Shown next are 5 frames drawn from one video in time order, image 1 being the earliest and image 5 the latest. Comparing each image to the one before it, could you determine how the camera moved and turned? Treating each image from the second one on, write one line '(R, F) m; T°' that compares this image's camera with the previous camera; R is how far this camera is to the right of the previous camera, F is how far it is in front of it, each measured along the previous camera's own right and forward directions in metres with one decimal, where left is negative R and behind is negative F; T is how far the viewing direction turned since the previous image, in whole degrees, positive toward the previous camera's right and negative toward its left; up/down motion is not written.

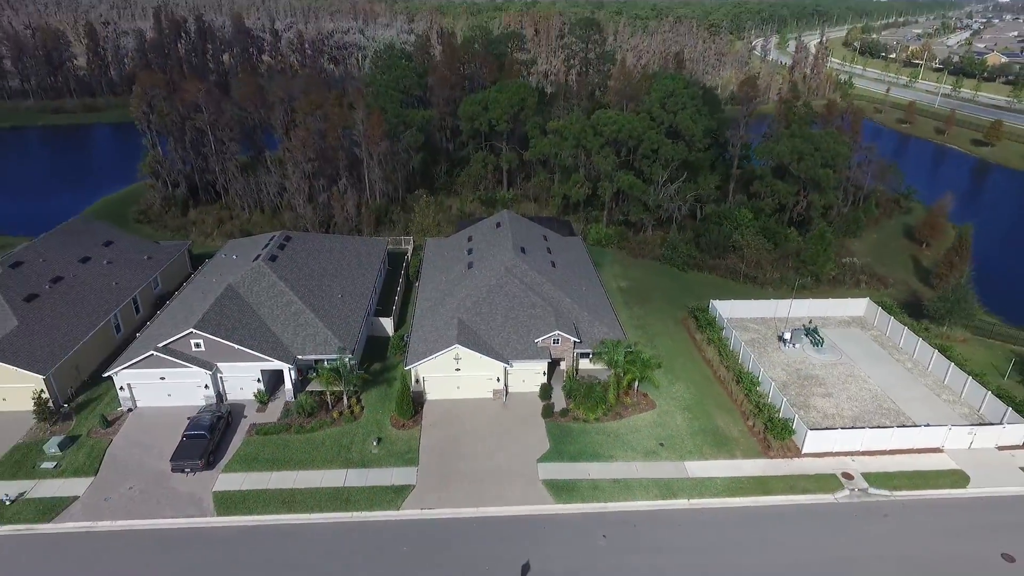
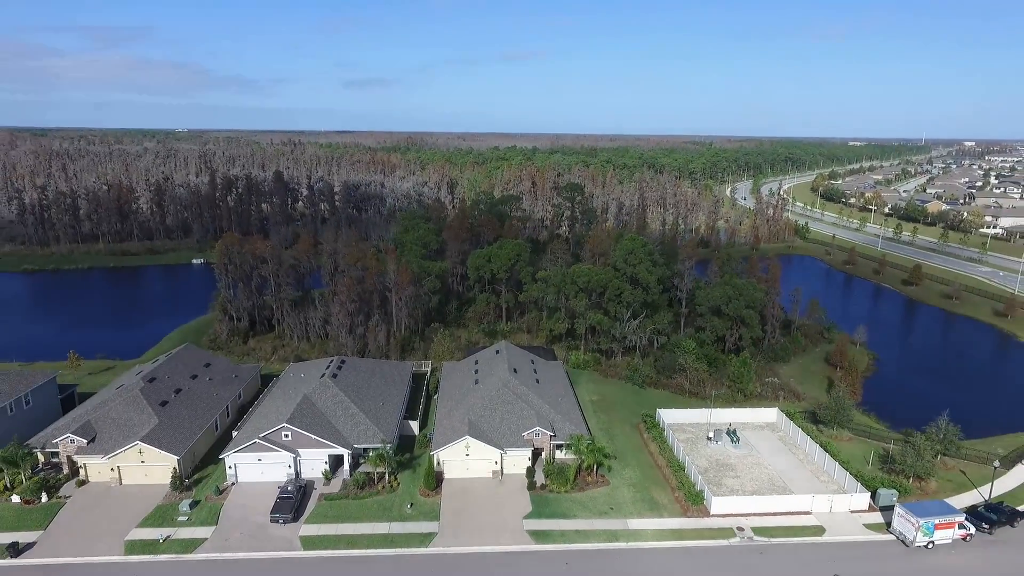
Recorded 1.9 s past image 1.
(+0.2, -6.4) m; 0°
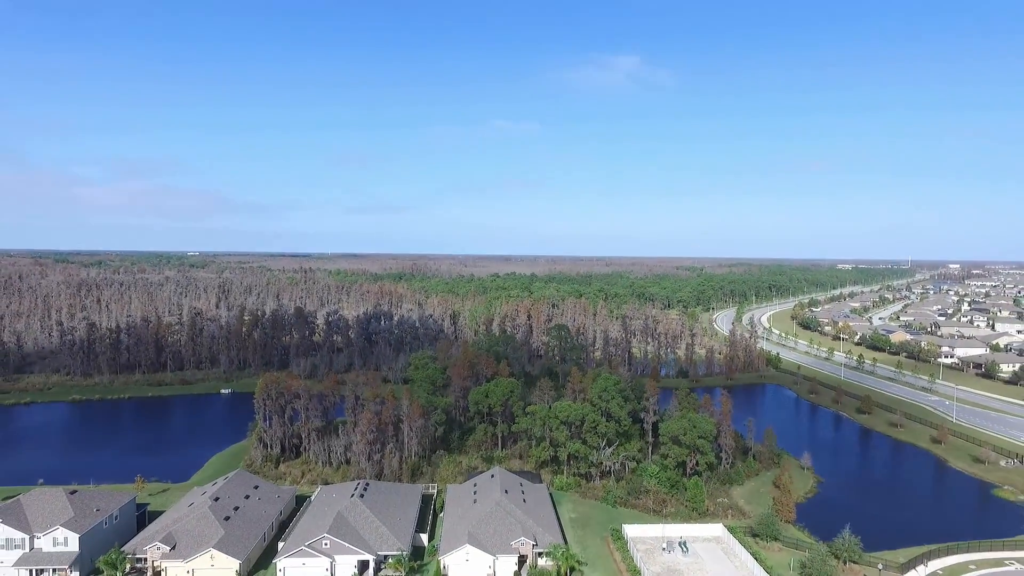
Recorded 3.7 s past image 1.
(+0.4, -7.0) m; 0°
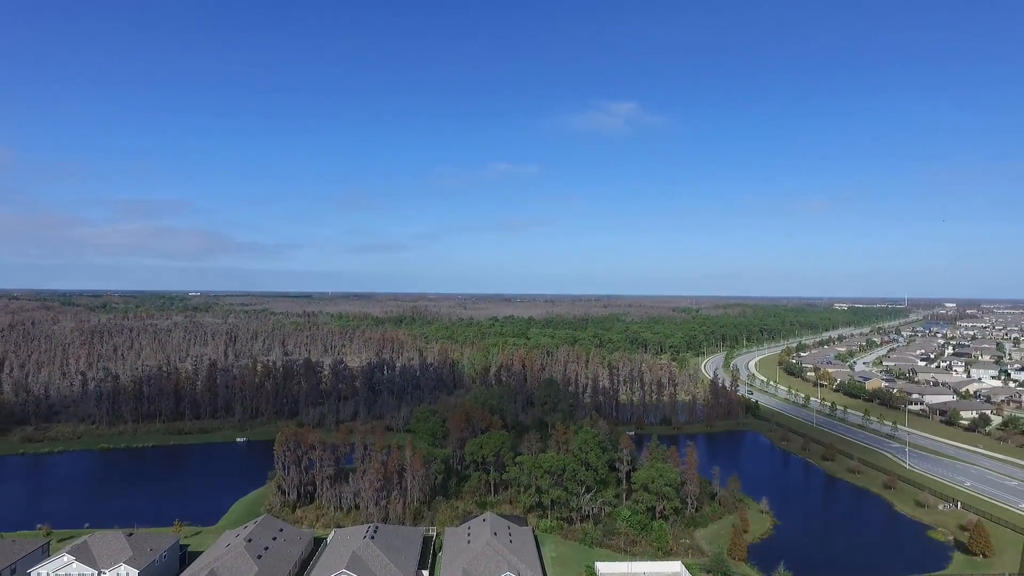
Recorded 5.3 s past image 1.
(+0.6, -5.8) m; 0°
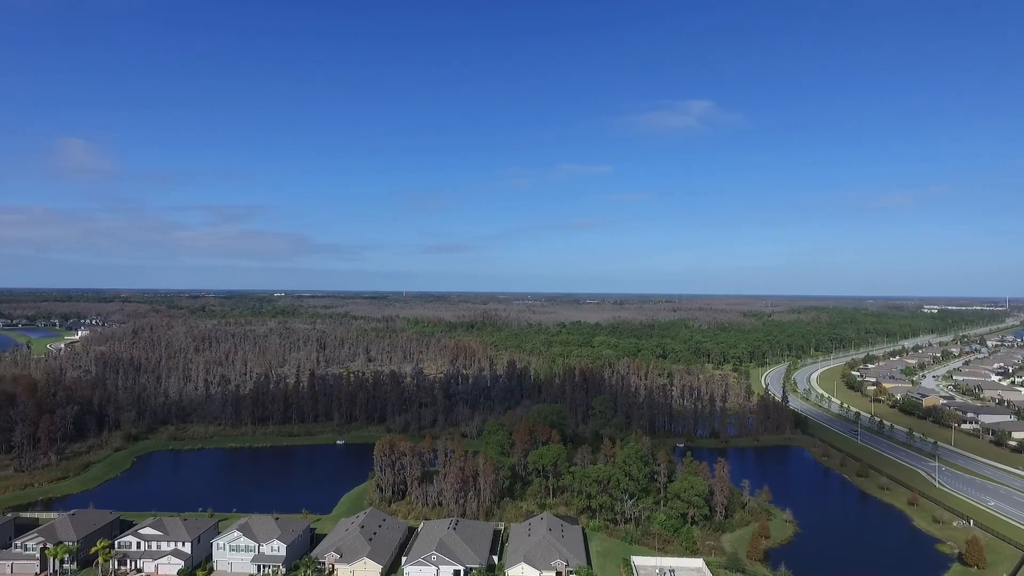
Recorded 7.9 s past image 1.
(+1.3, -8.7) m; -6°
